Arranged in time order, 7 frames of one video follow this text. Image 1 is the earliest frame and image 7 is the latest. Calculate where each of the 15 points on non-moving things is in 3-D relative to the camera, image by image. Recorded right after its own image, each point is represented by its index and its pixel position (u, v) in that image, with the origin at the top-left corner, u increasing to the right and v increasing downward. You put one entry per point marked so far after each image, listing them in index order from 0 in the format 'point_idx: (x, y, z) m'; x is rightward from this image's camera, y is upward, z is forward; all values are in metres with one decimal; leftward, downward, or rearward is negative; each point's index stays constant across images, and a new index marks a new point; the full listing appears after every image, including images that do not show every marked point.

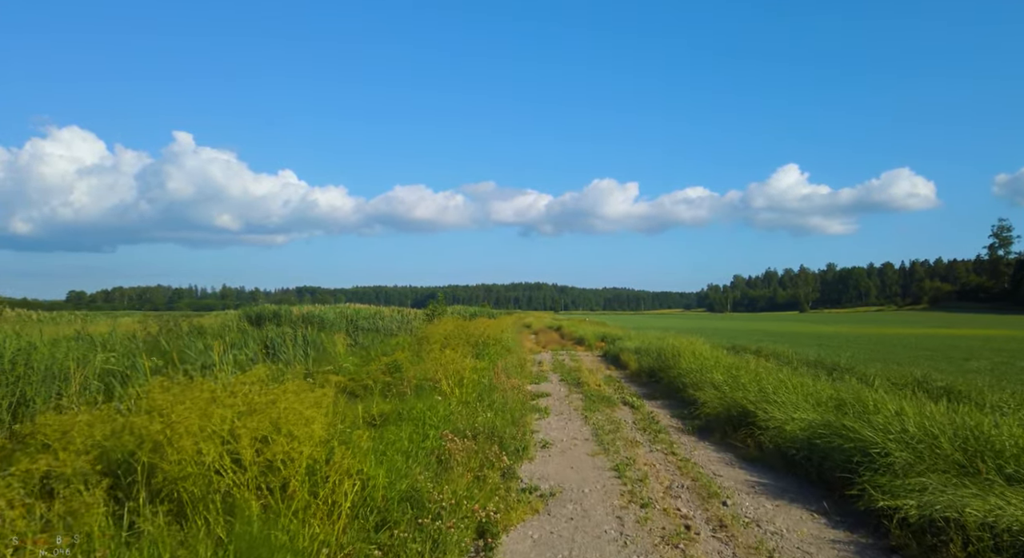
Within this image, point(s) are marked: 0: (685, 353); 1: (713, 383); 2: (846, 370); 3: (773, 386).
0: (+4.4, -1.9, +16.8) m
1: (+3.9, -2.0, +12.6) m
2: (+7.1, -2.0, +13.9) m
3: (+4.2, -1.7, +10.4) m
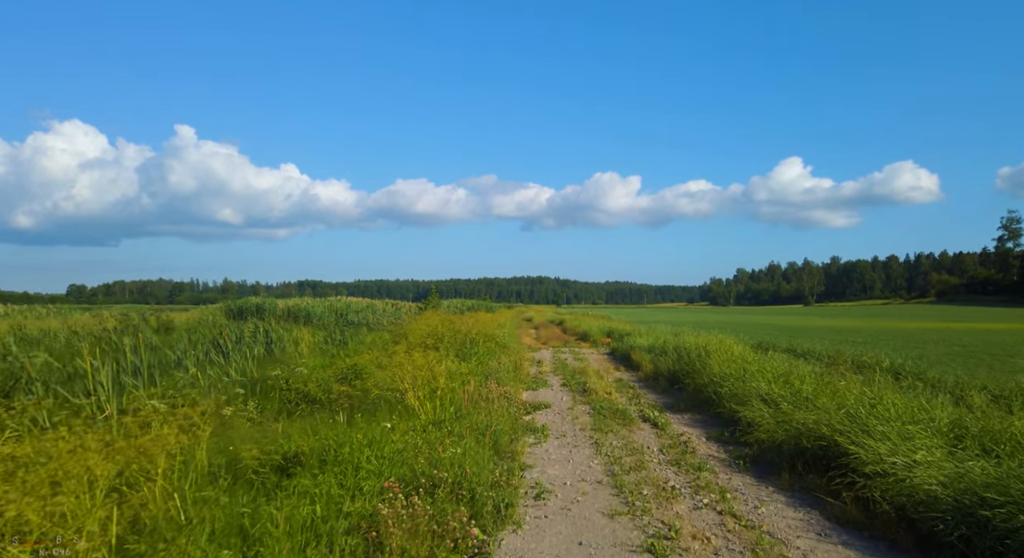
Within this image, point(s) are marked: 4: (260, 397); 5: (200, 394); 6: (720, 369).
0: (+4.3, -1.5, +13.9) m
1: (+3.7, -1.7, +9.7) m
2: (+6.9, -1.7, +11.0) m
3: (+4.0, -1.4, +7.4) m
4: (-4.2, -2.0, +11.0) m
5: (-4.6, -1.8, +9.8) m
6: (+3.9, -1.7, +12.1) m
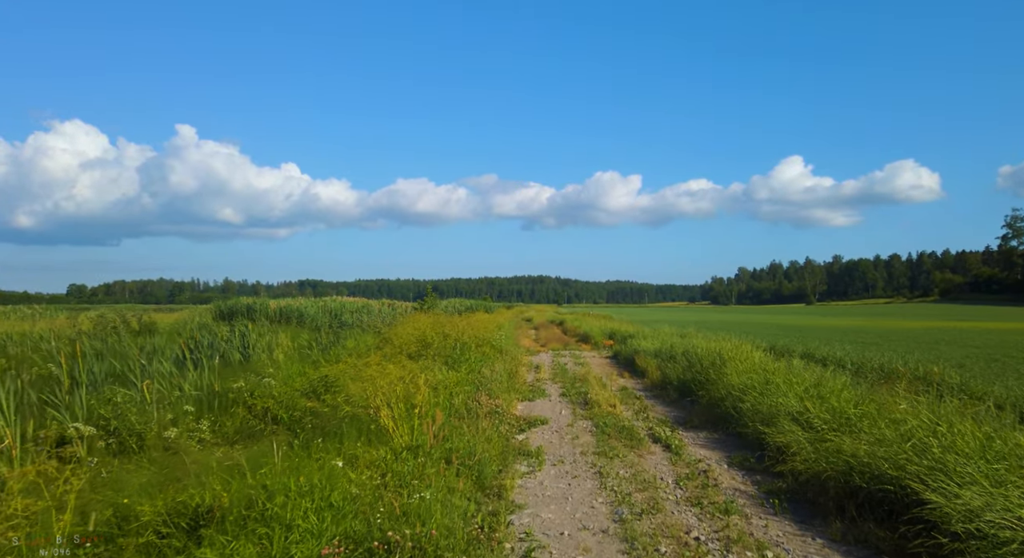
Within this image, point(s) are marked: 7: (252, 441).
0: (+4.1, -1.5, +12.5) m
1: (+3.6, -1.7, +8.3) m
2: (+6.8, -1.7, +9.6) m
3: (+3.8, -1.4, +6.1) m
4: (-4.3, -2.0, +9.7) m
5: (-4.8, -1.8, +8.4) m
6: (+3.7, -1.6, +10.8) m
7: (-3.4, -2.1, +8.6) m
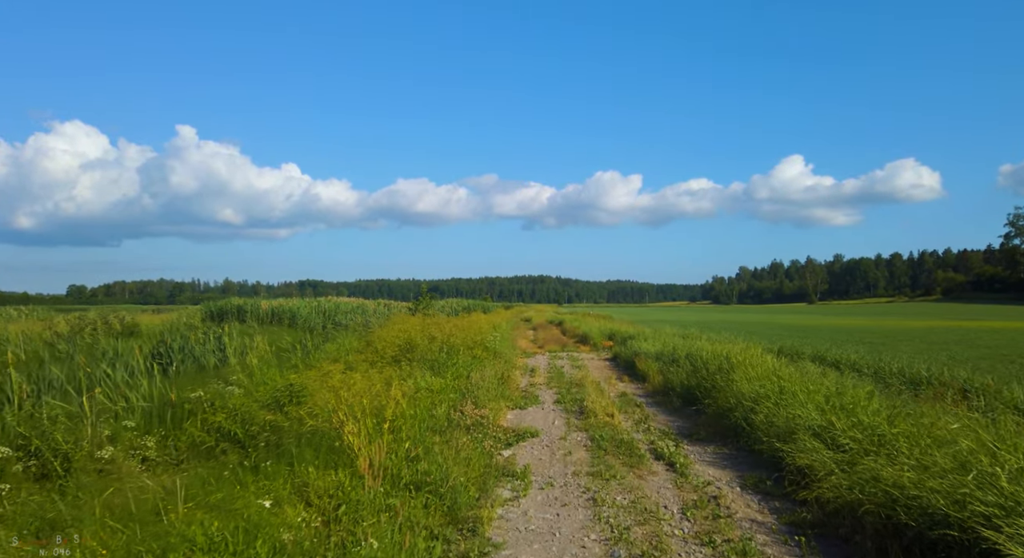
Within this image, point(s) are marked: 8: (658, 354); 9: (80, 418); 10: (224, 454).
0: (+3.9, -1.5, +11.5) m
1: (+3.4, -1.7, +7.3) m
2: (+6.6, -1.6, +8.6) m
3: (+3.6, -1.4, +5.0) m
4: (-4.5, -2.0, +8.6) m
5: (-5.0, -1.7, +7.4) m
6: (+3.6, -1.6, +9.7) m
7: (-3.6, -2.1, +7.5) m
8: (+4.0, -2.0, +17.8) m
9: (-5.3, -1.7, +8.0) m
10: (-3.4, -2.0, +7.6) m
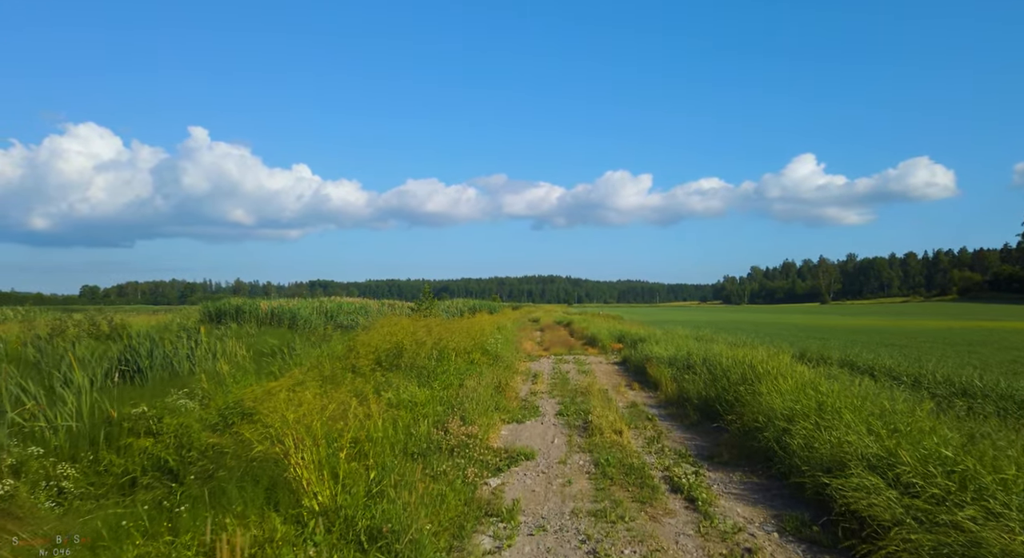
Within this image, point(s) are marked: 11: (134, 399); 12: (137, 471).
0: (+3.9, -1.4, +10.0) m
1: (+3.2, -1.7, +5.9) m
2: (+6.5, -1.6, +7.1) m
3: (+3.5, -1.3, +3.6) m
4: (-4.7, -2.0, +7.3) m
5: (-5.1, -1.7, +6.1) m
6: (+3.4, -1.6, +8.3) m
7: (-3.7, -2.1, +6.2) m
8: (+4.0, -2.0, +16.4) m
9: (-5.4, -1.7, +6.7) m
10: (-3.5, -2.0, +6.3) m
11: (-5.6, -1.8, +9.7) m
12: (-3.8, -2.0, +6.7) m
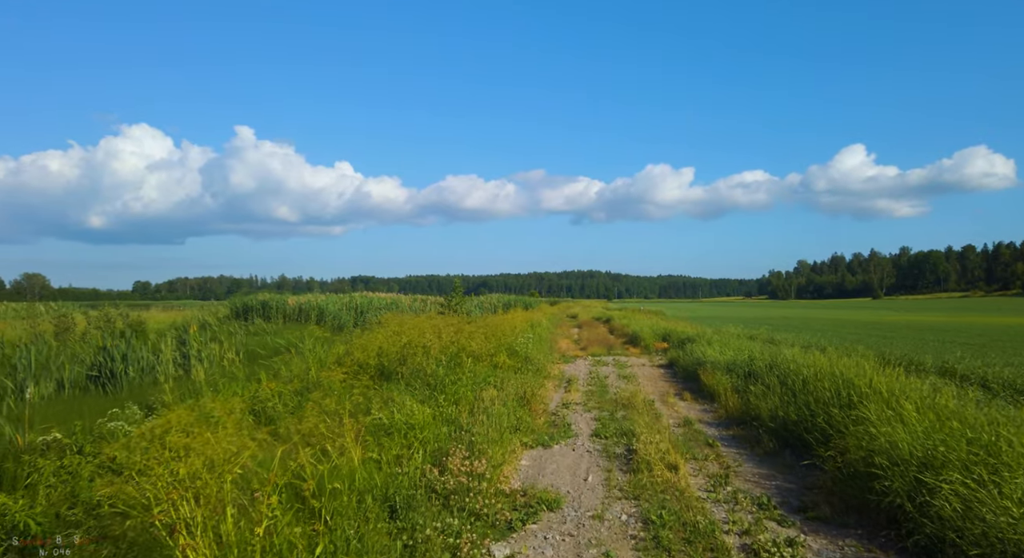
0: (+4.1, -1.3, +7.6) m
1: (+3.2, -1.5, +3.5) m
2: (+6.6, -1.5, +4.5) m
3: (+3.3, -1.3, +1.2) m
4: (-4.5, -1.9, +5.4) m
5: (-5.1, -1.6, +4.2) m
6: (+3.6, -1.4, +5.9) m
7: (-3.7, -2.0, +4.3) m
8: (+4.6, -1.8, +13.9) m
9: (-5.3, -1.6, +4.8) m
10: (-3.5, -1.9, +4.4) m
11: (-5.3, -1.7, +7.8) m
12: (-3.7, -1.8, +4.8) m
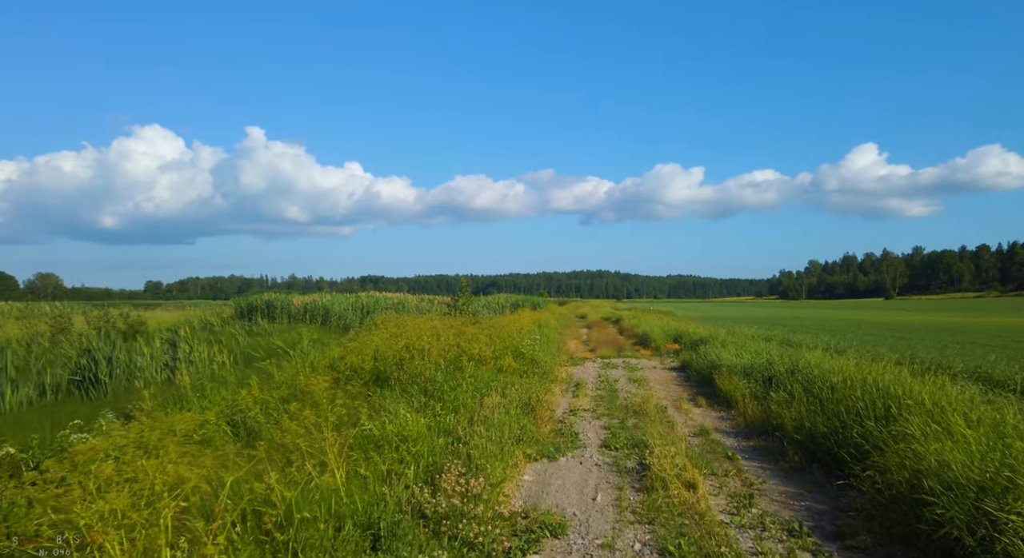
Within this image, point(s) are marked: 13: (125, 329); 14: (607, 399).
0: (+4.1, -1.3, +6.9) m
1: (+3.2, -1.5, +2.8) m
2: (+6.5, -1.4, +3.8) m
3: (+3.3, -1.2, +0.5) m
4: (-4.6, -1.9, +4.8) m
5: (-5.1, -1.6, +3.6) m
6: (+3.6, -1.4, +5.2) m
7: (-3.7, -2.0, +3.6) m
8: (+4.7, -1.8, +13.2) m
9: (-5.4, -1.5, +4.2) m
10: (-3.5, -1.9, +3.7) m
11: (-5.3, -1.6, +7.2) m
12: (-3.8, -1.8, +4.1) m
13: (-12.0, -1.6, +20.1) m
14: (+1.9, -2.4, +13.0) m
